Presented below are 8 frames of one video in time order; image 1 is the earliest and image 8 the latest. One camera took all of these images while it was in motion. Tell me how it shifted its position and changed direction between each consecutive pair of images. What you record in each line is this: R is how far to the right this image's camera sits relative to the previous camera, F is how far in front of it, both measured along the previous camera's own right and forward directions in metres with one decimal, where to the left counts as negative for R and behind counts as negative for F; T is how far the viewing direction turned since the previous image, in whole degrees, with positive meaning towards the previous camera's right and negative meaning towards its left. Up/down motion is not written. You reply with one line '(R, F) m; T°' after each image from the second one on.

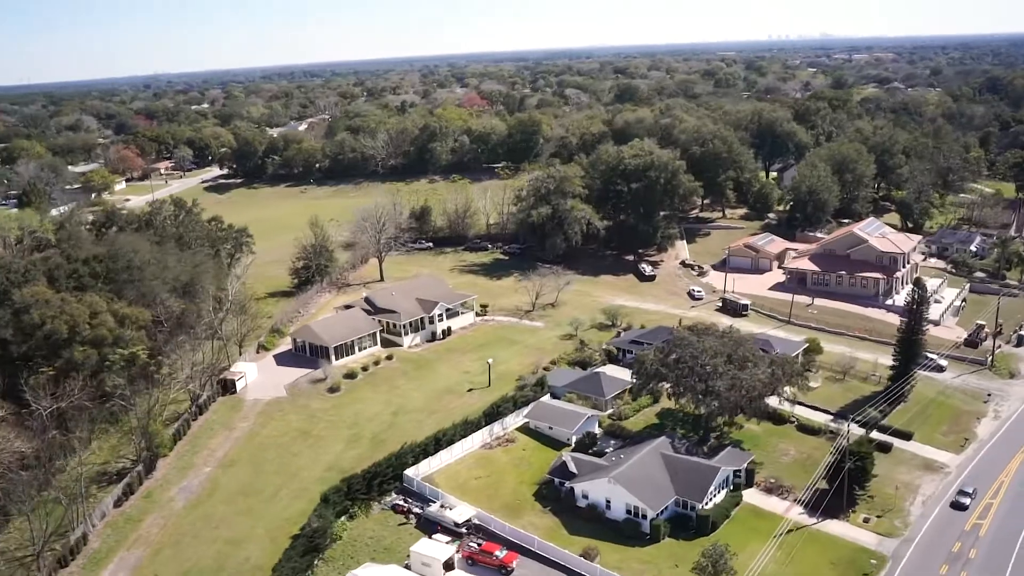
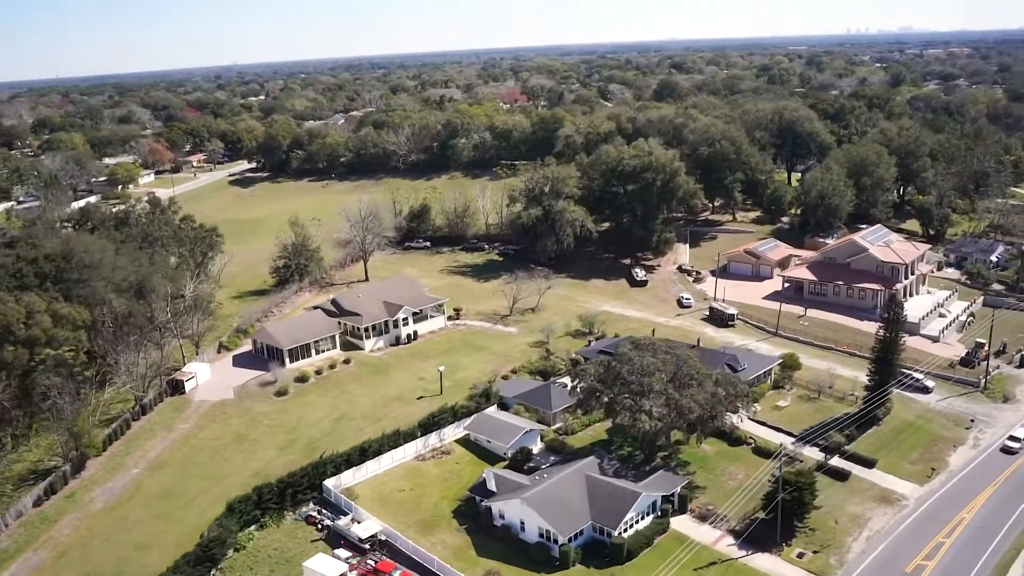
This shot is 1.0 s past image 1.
(+4.8, +1.3) m; -5°
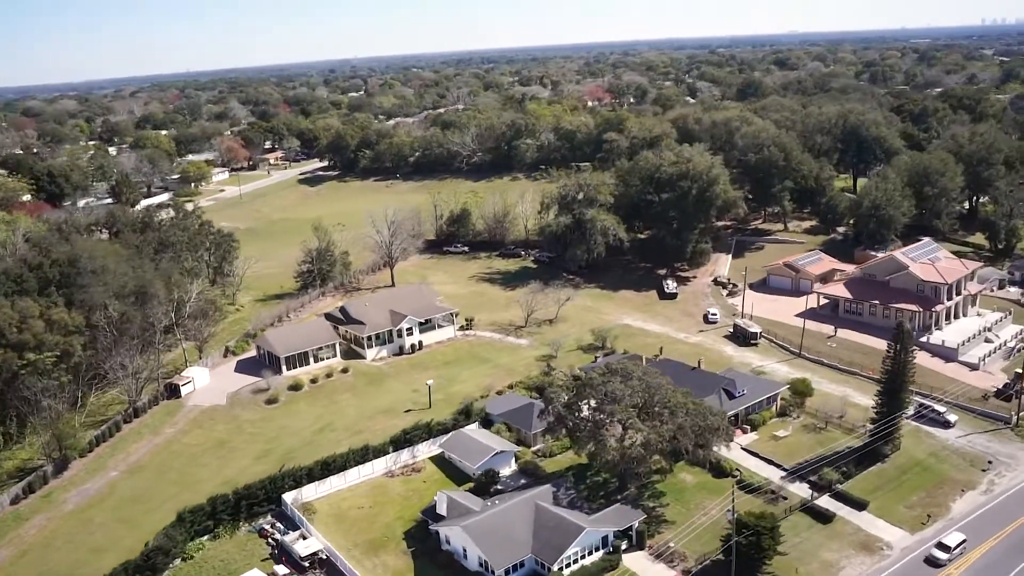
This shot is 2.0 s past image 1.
(+5.0, +1.2) m; -7°
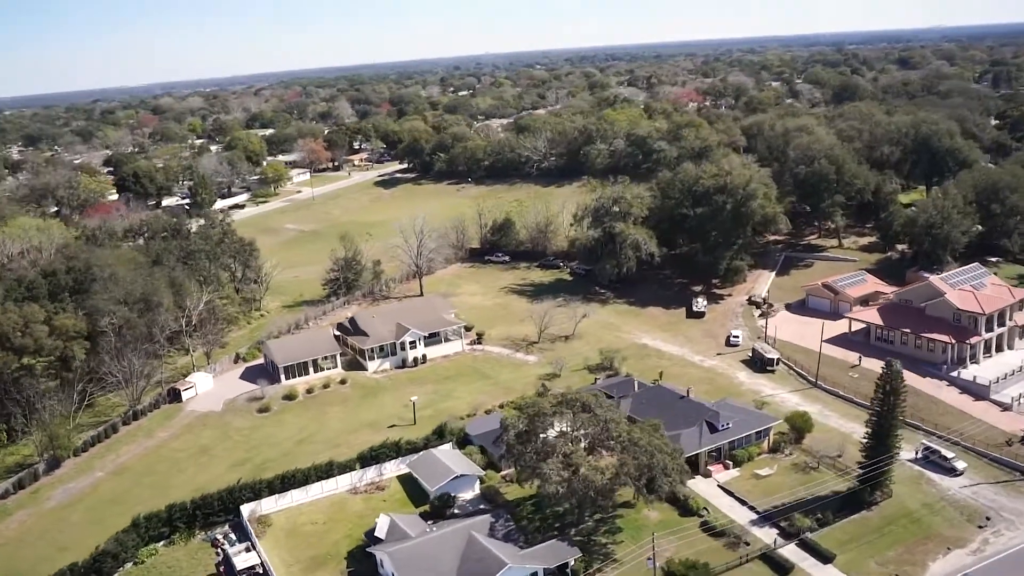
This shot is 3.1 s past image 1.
(+5.7, +1.0) m; -8°
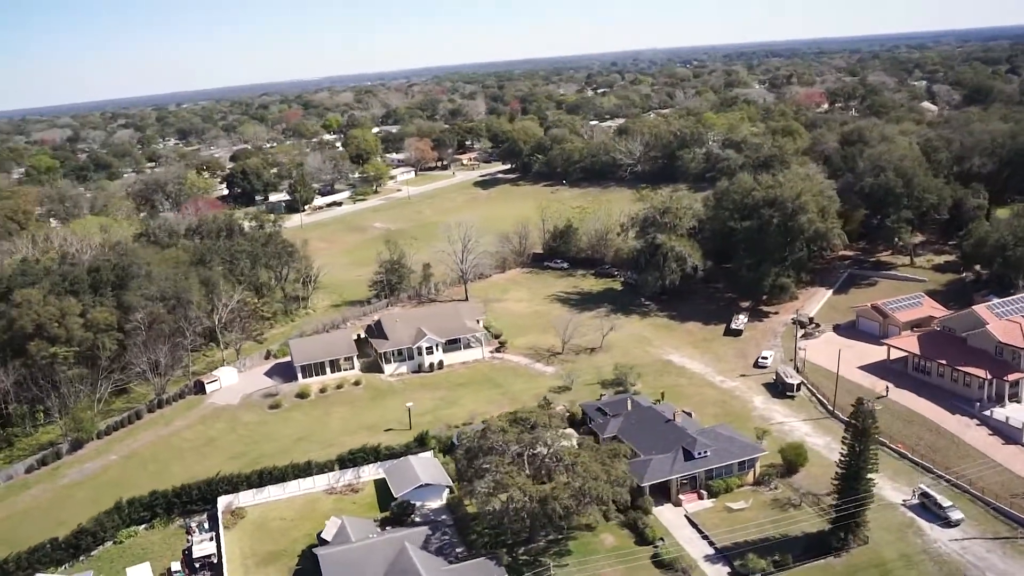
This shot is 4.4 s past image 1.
(+6.7, +0.6) m; -10°
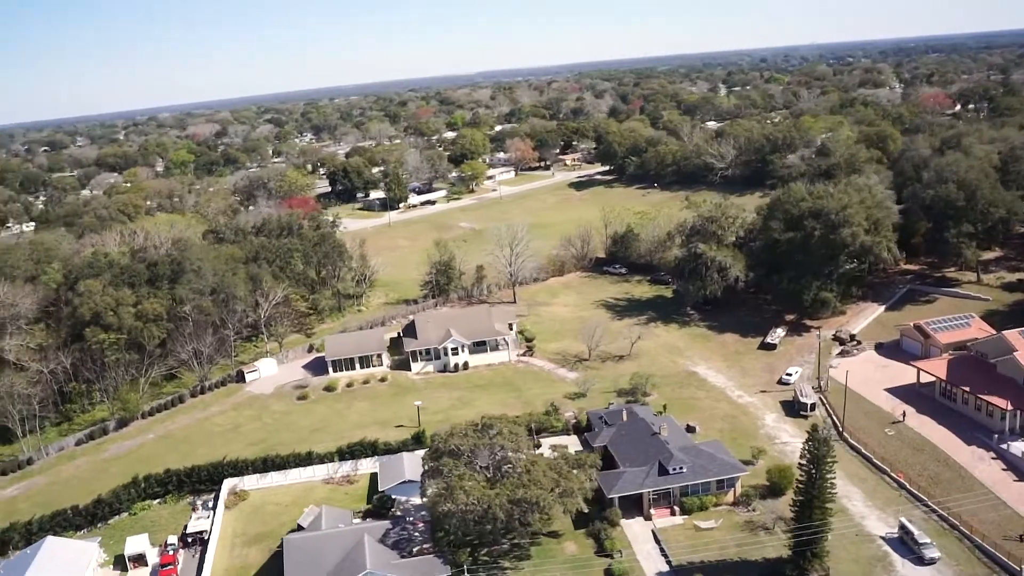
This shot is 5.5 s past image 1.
(+6.1, -0.3) m; -10°
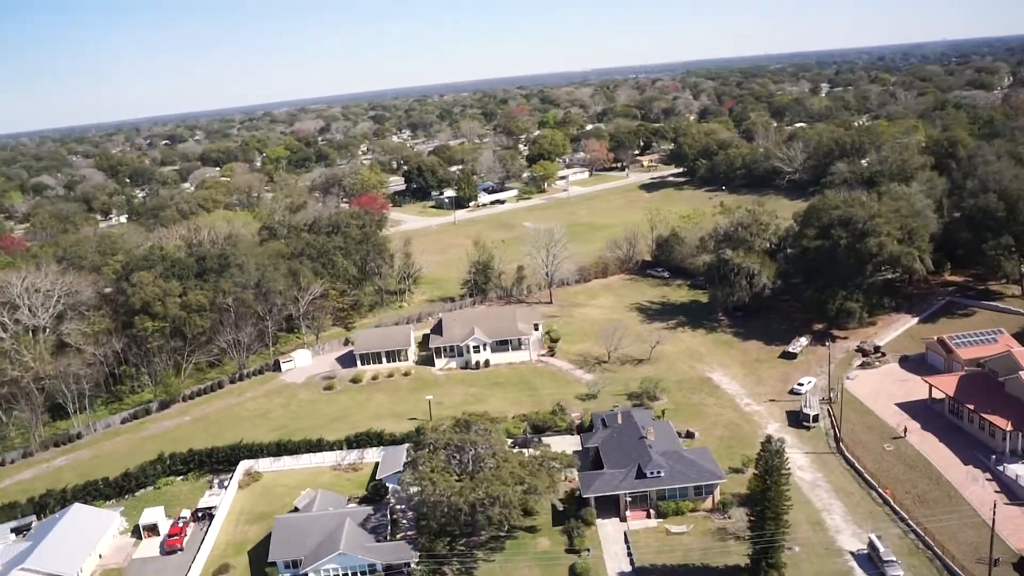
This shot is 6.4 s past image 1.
(+4.6, -1.0) m; -7°
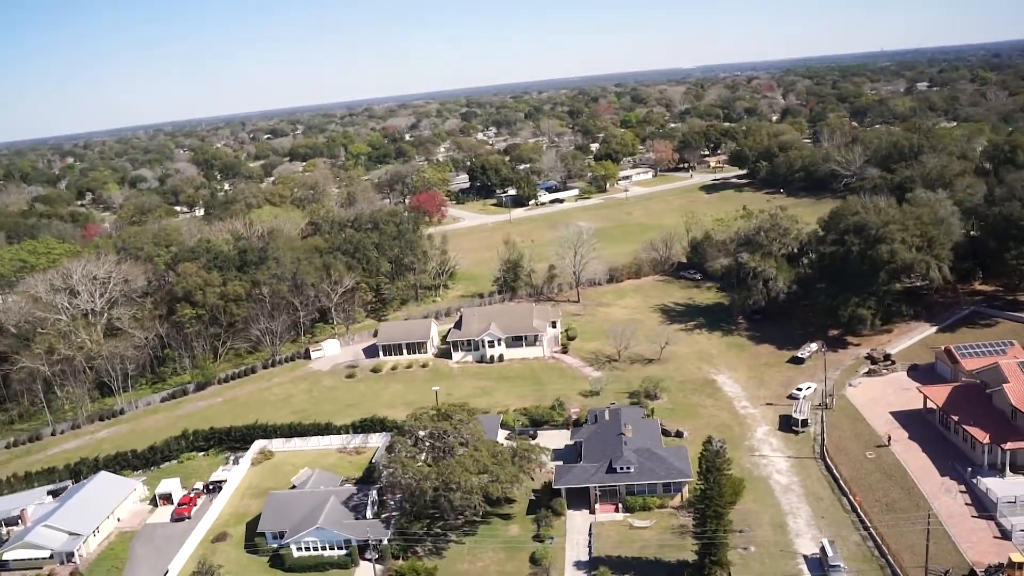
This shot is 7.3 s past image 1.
(+4.6, -1.4) m; -7°
